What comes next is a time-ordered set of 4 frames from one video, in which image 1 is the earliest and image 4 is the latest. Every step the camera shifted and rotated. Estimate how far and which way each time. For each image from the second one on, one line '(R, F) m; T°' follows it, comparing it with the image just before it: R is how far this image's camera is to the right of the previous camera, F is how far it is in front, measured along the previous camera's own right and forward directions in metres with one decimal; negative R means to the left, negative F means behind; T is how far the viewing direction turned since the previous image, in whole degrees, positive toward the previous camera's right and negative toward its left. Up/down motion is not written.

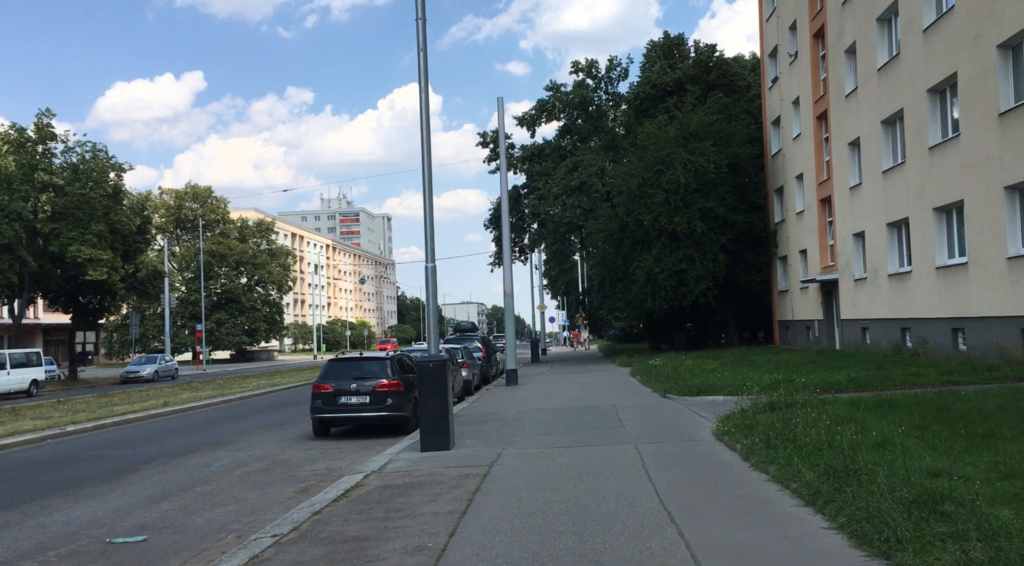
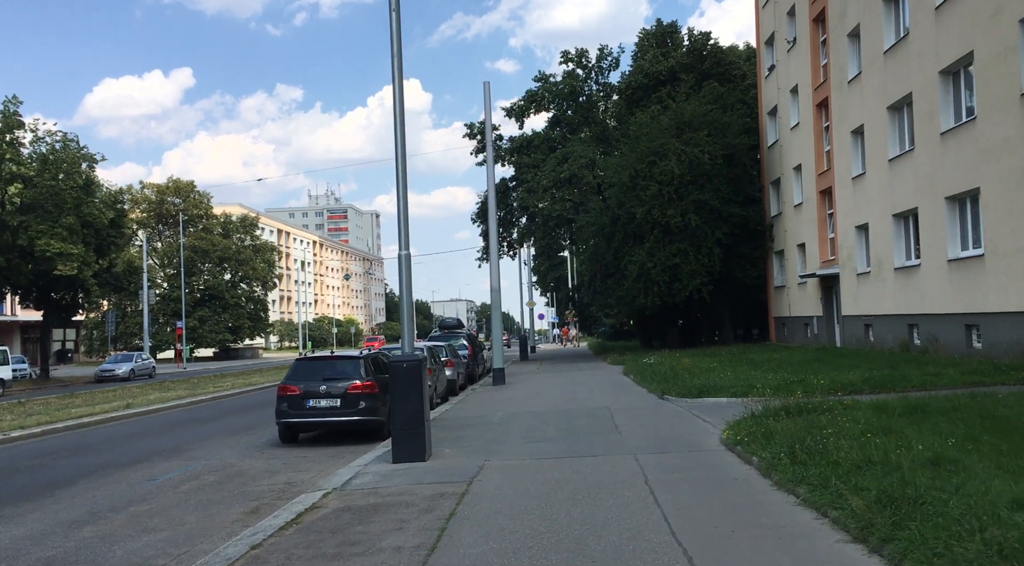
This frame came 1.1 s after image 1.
(+0.1, +1.3) m; +1°
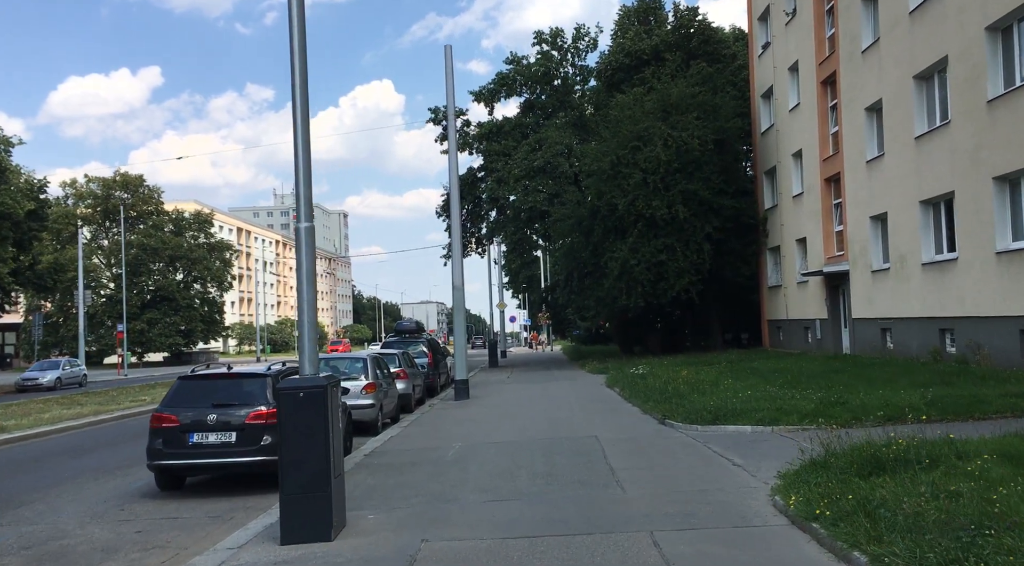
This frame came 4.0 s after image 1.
(+0.1, +3.5) m; +2°
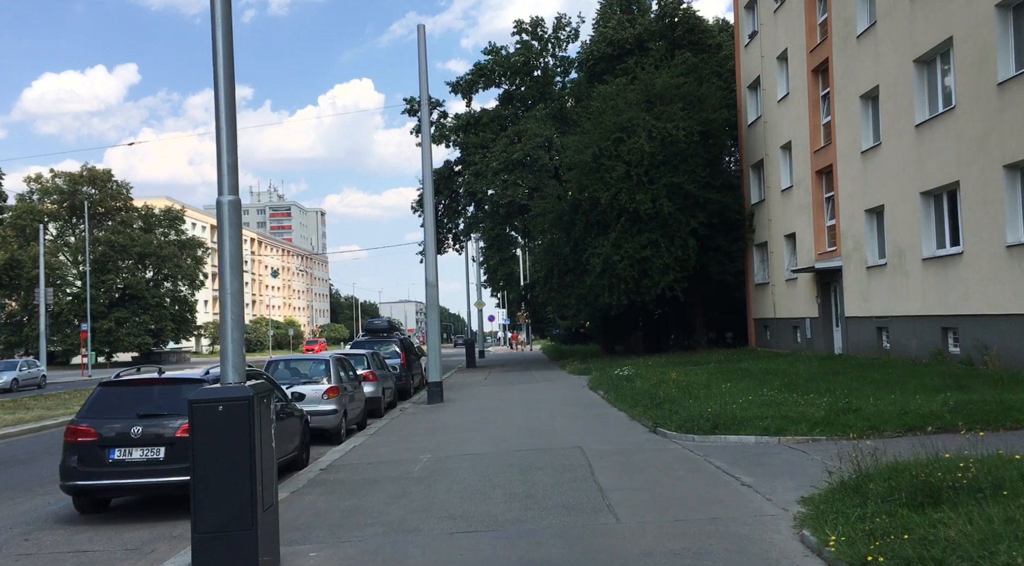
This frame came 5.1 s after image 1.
(+0.1, +1.3) m; +1°
